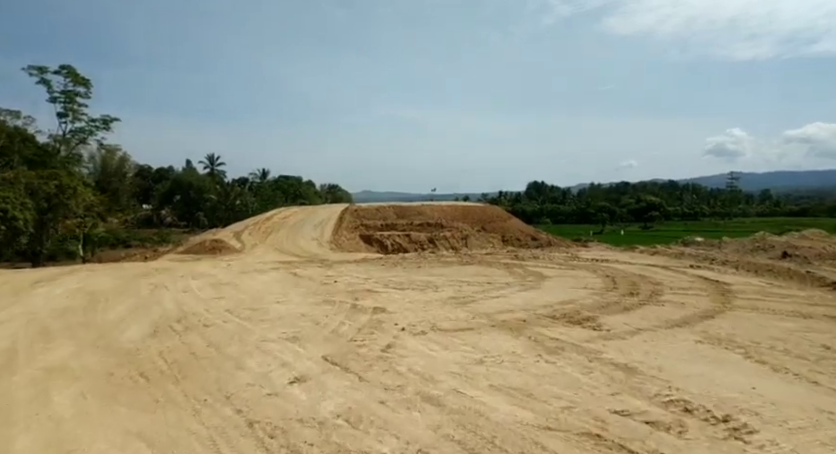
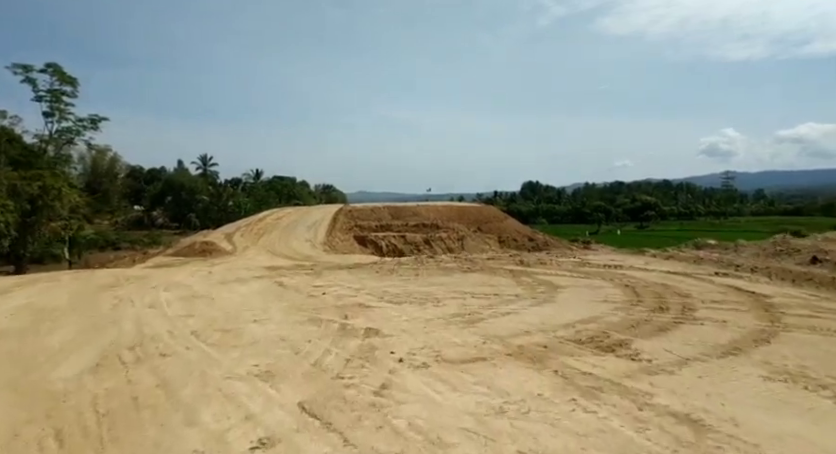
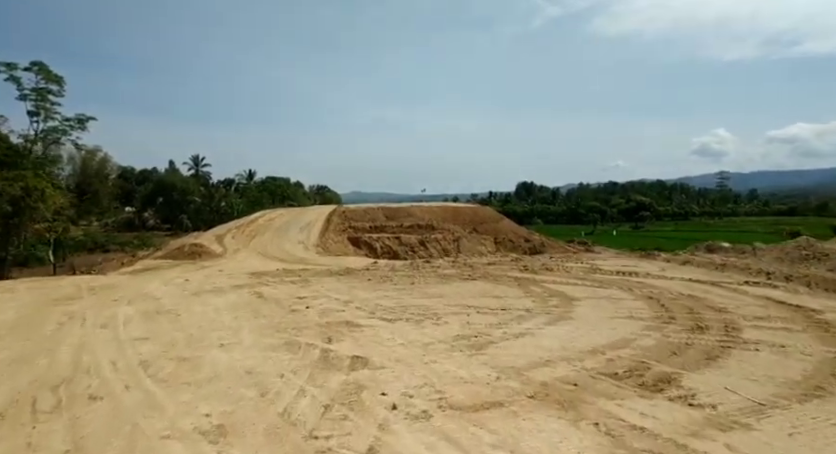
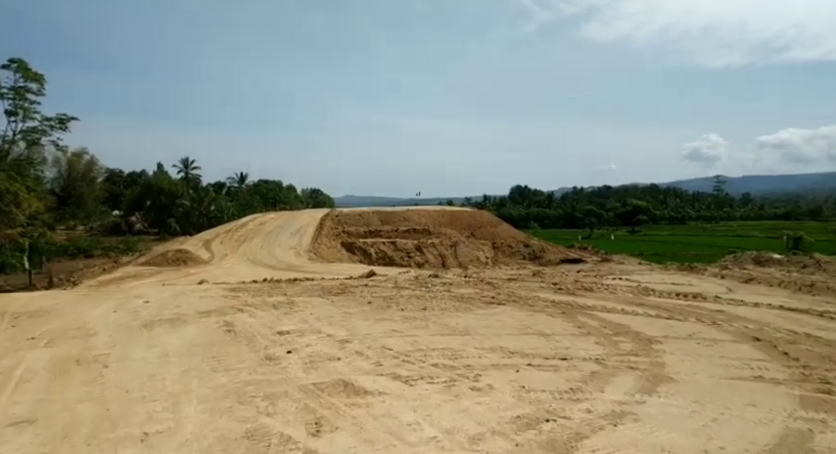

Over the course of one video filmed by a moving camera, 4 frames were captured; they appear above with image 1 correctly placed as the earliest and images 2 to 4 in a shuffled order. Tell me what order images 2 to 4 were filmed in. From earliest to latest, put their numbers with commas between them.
2, 3, 4
